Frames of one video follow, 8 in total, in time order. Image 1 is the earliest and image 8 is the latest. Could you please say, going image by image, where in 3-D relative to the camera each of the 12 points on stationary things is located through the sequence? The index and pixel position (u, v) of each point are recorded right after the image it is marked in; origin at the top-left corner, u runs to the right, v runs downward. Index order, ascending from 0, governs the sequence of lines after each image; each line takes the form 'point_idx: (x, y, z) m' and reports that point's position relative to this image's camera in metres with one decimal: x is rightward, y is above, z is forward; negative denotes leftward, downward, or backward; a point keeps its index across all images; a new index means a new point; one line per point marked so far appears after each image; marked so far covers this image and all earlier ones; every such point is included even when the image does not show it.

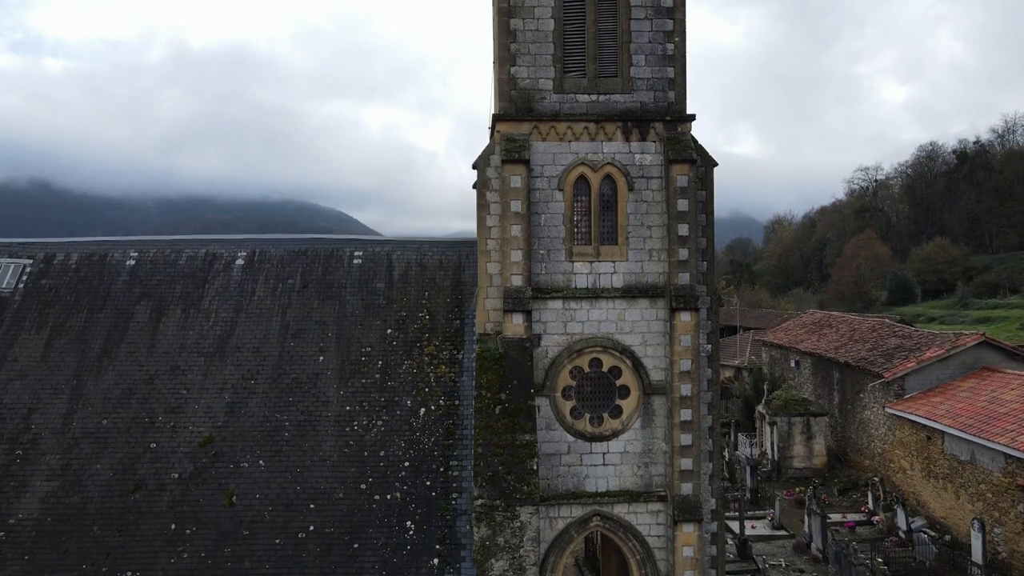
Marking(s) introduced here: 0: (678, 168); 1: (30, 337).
0: (+3.1, +2.2, +11.8) m
1: (-9.2, -0.9, +12.3) m
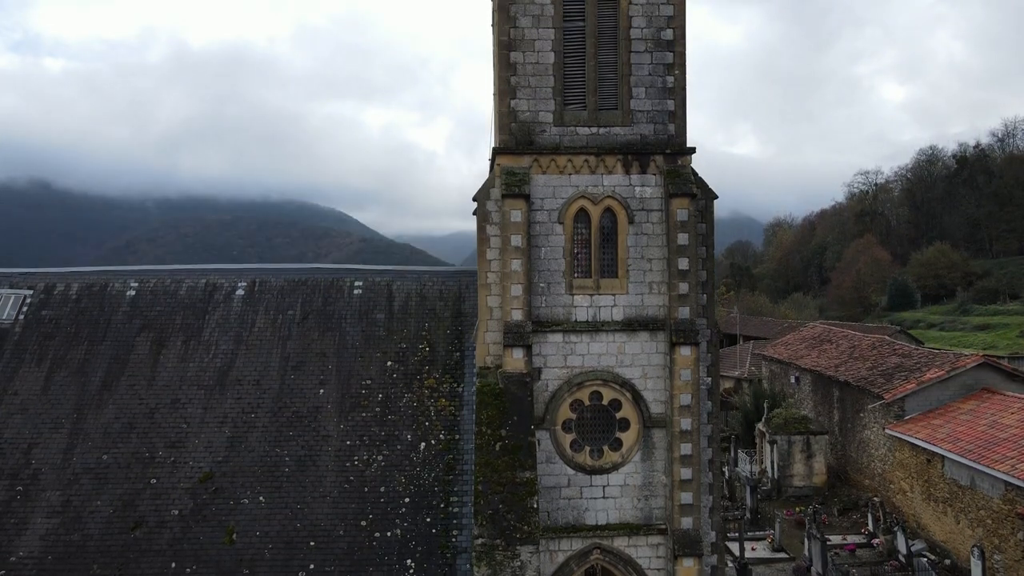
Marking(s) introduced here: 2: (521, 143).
0: (+3.1, +1.6, +11.8) m
1: (-9.2, -1.6, +12.3) m
2: (+0.2, +2.8, +12.1) m
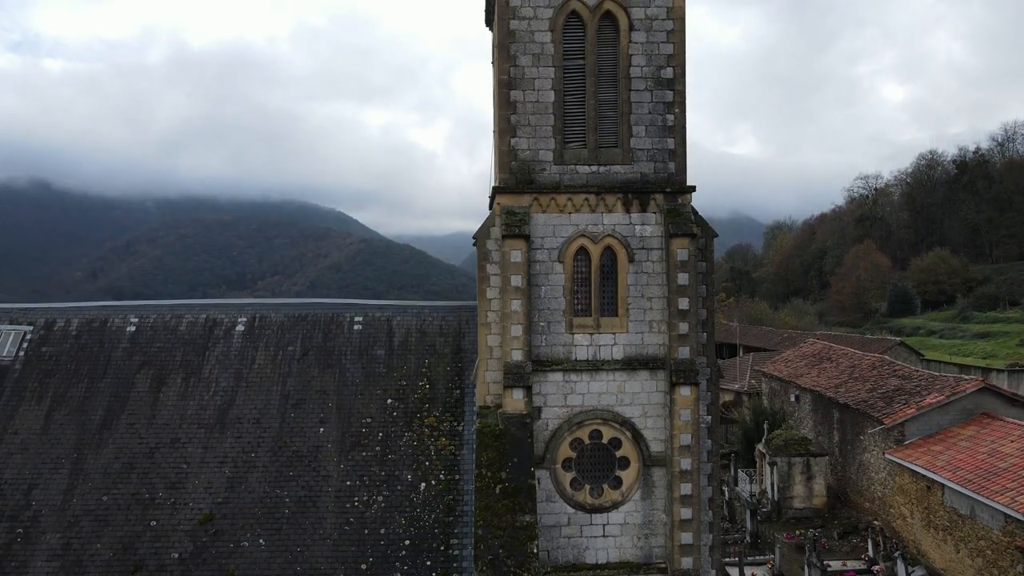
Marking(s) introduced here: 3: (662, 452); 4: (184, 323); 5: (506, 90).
0: (+3.1, +0.8, +11.8) m
1: (-9.2, -2.3, +12.3) m
2: (+0.2, +2.0, +12.1) m
3: (+2.9, -3.1, +12.2) m
4: (-6.9, -0.7, +13.5) m
5: (-0.1, +3.8, +12.1) m
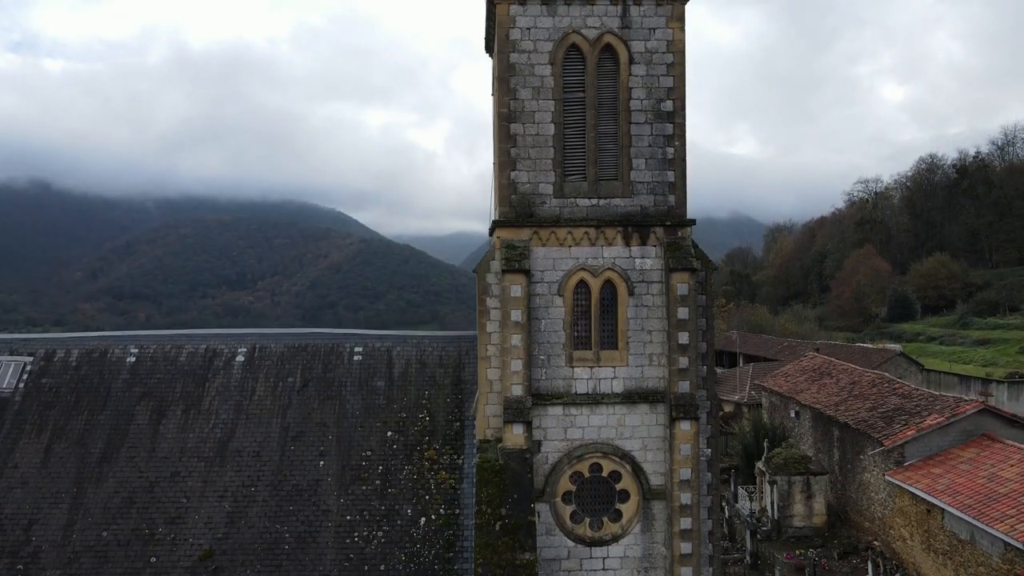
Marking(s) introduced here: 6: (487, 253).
0: (+3.1, +0.2, +11.8) m
1: (-9.2, -2.9, +12.3) m
2: (+0.2, +1.4, +12.1) m
3: (+2.9, -3.7, +12.2) m
4: (-6.9, -1.4, +13.5) m
5: (-0.1, +3.1, +12.1) m
6: (-0.5, +0.7, +12.2) m
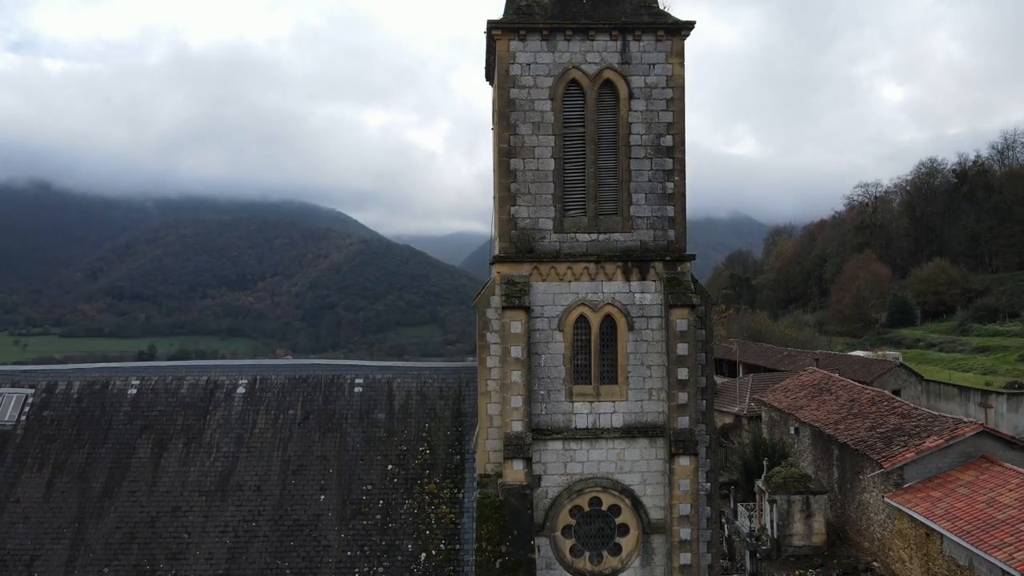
0: (+3.1, -0.5, +11.9) m
1: (-9.2, -3.6, +12.3) m
2: (+0.2, +0.7, +12.1) m
3: (+2.9, -4.4, +12.2) m
4: (-6.9, -2.0, +13.6) m
5: (-0.1, +2.5, +12.2) m
6: (-0.5, 0.0, +12.2) m
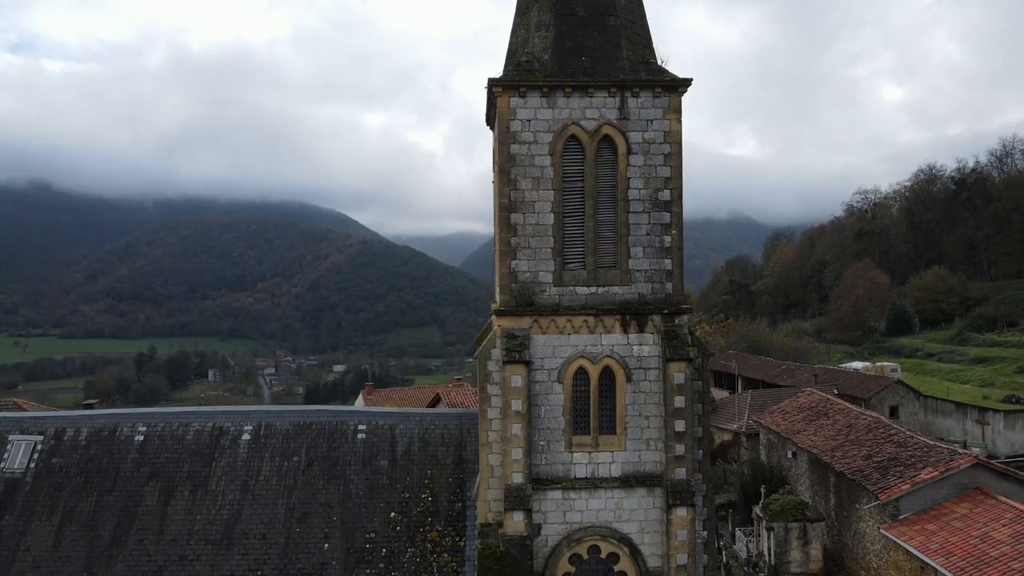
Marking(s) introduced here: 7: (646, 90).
0: (+3.1, -1.5, +12.1) m
1: (-9.2, -4.6, +12.5) m
2: (+0.2, -0.3, +12.4) m
3: (+2.9, -5.4, +12.4) m
4: (-6.9, -3.1, +13.8) m
5: (-0.1, +1.4, +12.4) m
6: (-0.5, -1.0, +12.4) m
7: (+2.6, +3.9, +12.5) m
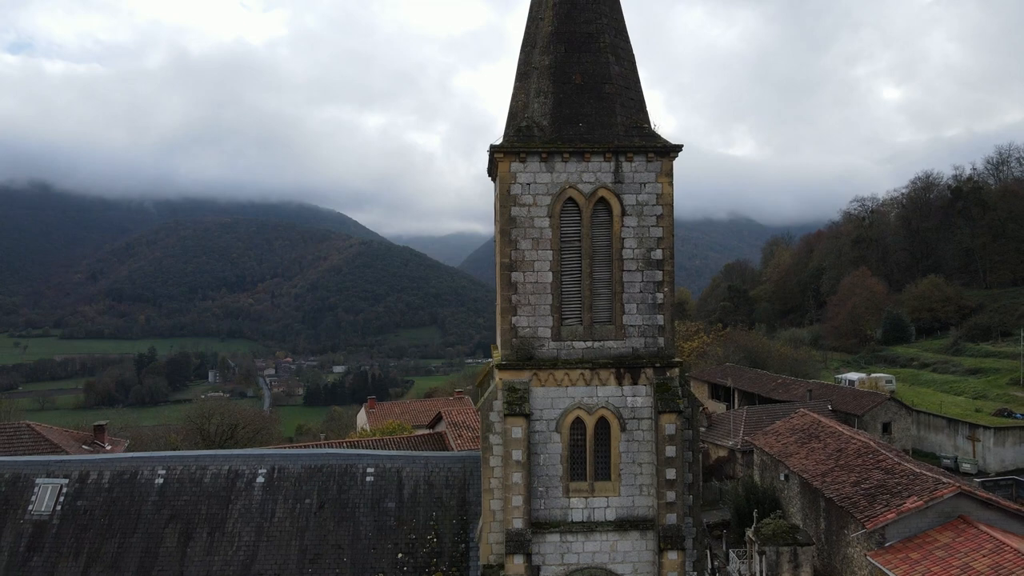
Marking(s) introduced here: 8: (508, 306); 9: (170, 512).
0: (+3.1, -2.6, +12.9) m
1: (-9.2, -5.8, +13.3) m
2: (+0.2, -1.4, +13.1) m
3: (+2.9, -6.6, +13.2) m
4: (-6.9, -4.2, +14.5) m
5: (-0.1, +0.3, +13.2) m
6: (-0.5, -2.1, +13.2) m
7: (+2.6, +2.8, +13.3) m
8: (-0.1, -0.4, +13.2) m
9: (-7.5, -4.9, +13.9) m
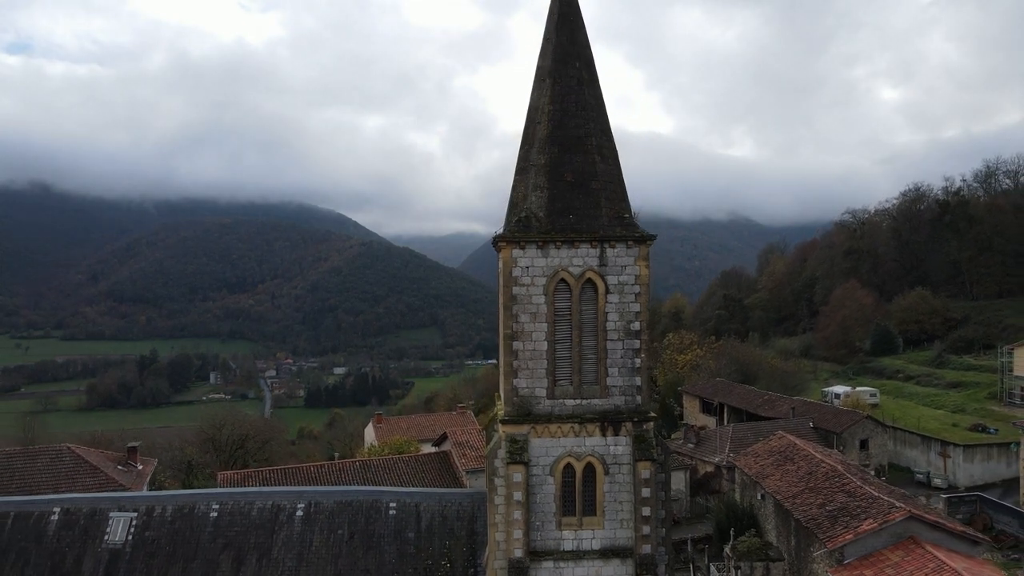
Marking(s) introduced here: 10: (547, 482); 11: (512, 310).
0: (+3.1, -4.3, +15.4) m
1: (-9.2, -7.4, +15.8) m
2: (+0.2, -3.1, +15.7) m
3: (+2.9, -8.2, +15.7) m
4: (-6.9, -5.8, +17.1) m
5: (-0.1, -1.3, +15.7) m
6: (-0.4, -3.8, +15.7) m
7: (+2.7, +1.1, +15.8) m
8: (0.0, -2.0, +15.7) m
9: (-7.4, -6.5, +16.5) m
10: (+0.9, -4.8, +15.7) m
11: (0.0, -0.6, +15.7) m
